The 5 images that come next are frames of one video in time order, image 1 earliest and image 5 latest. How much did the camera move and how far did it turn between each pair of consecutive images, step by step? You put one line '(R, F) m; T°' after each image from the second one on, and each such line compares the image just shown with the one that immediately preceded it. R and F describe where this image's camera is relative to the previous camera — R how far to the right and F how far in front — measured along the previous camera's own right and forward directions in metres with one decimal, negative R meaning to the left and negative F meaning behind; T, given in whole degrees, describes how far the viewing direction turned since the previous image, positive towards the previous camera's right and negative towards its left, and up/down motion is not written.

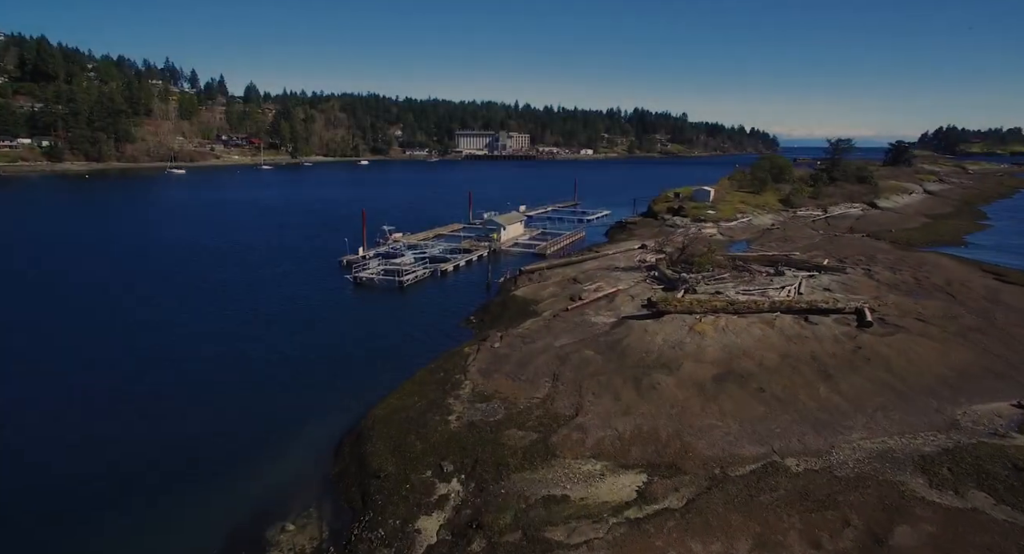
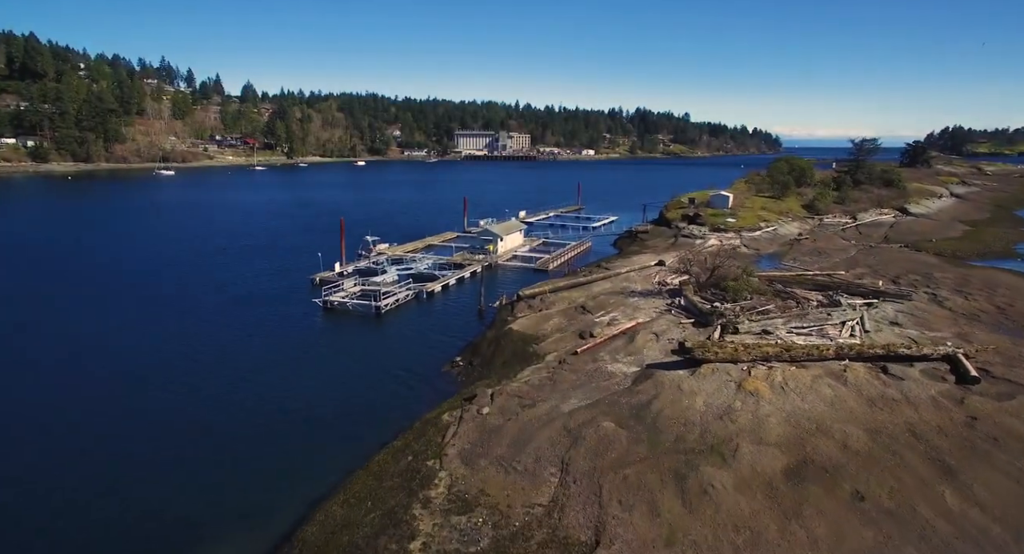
(+0.2, +6.1) m; 0°
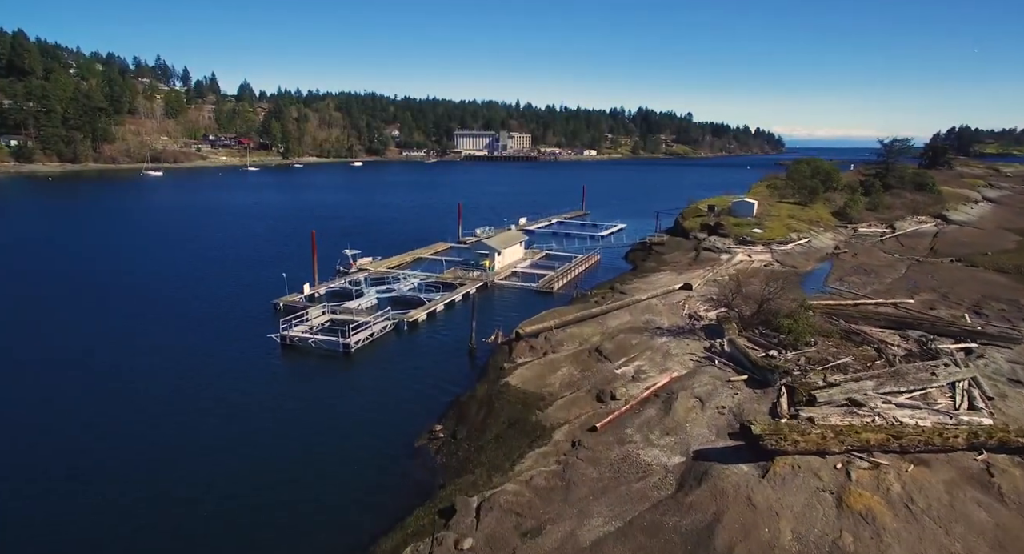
(+0.1, +6.3) m; 0°
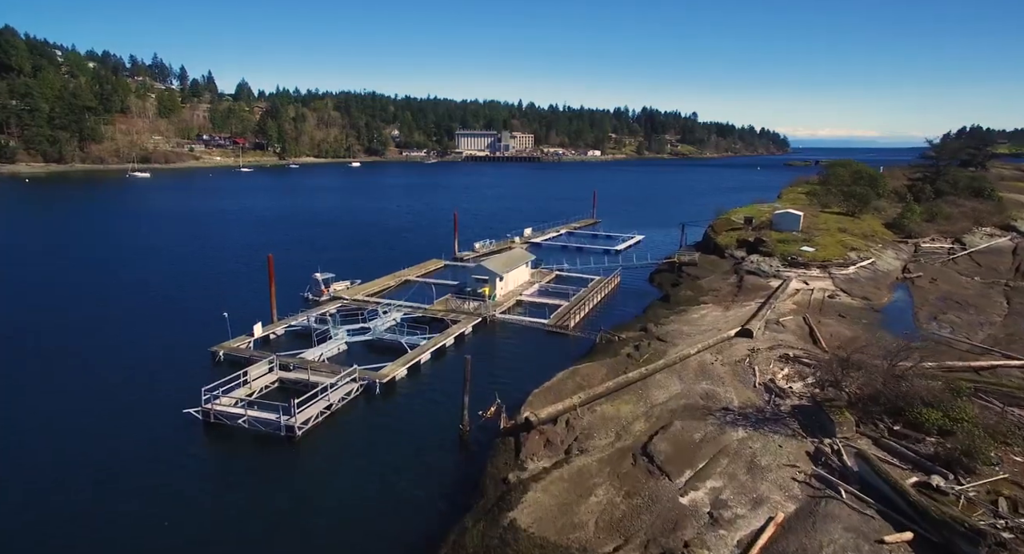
(-0.2, +8.0) m; 0°
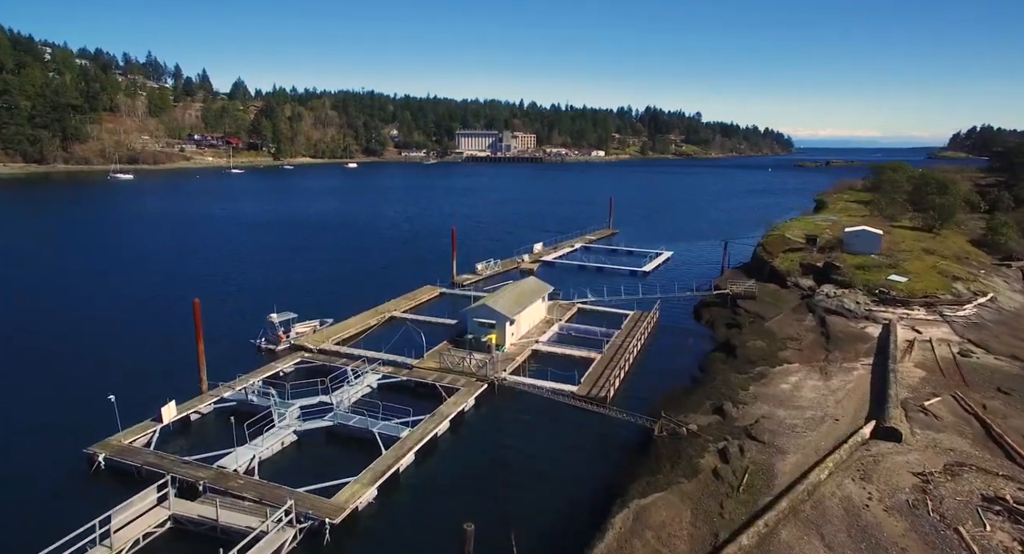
(-0.6, +9.0) m; 0°
